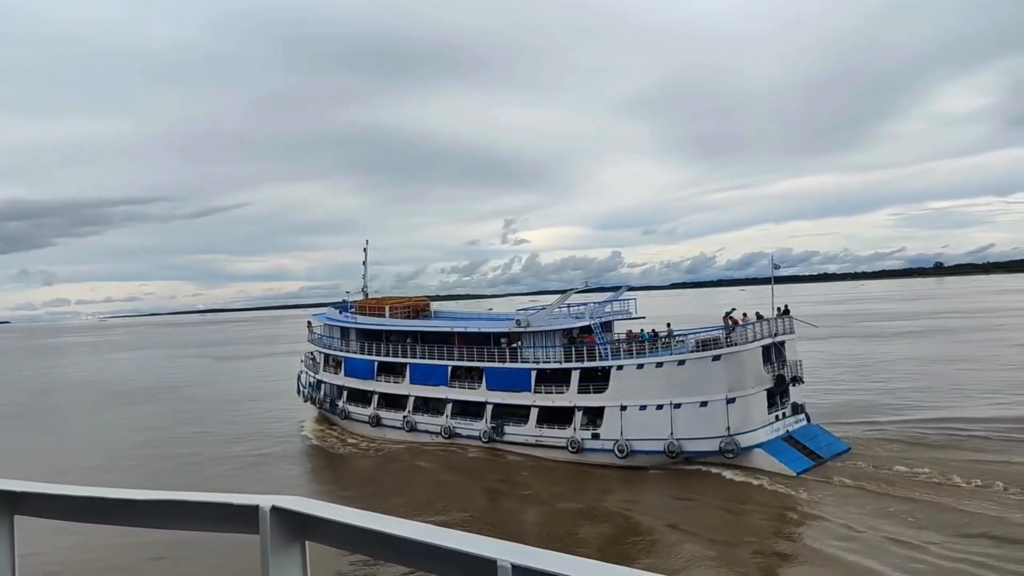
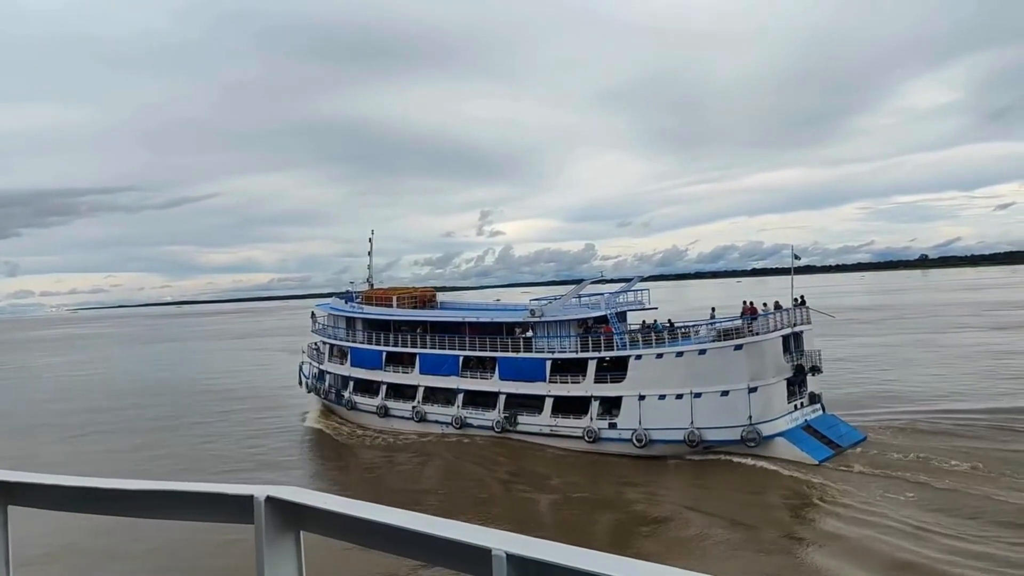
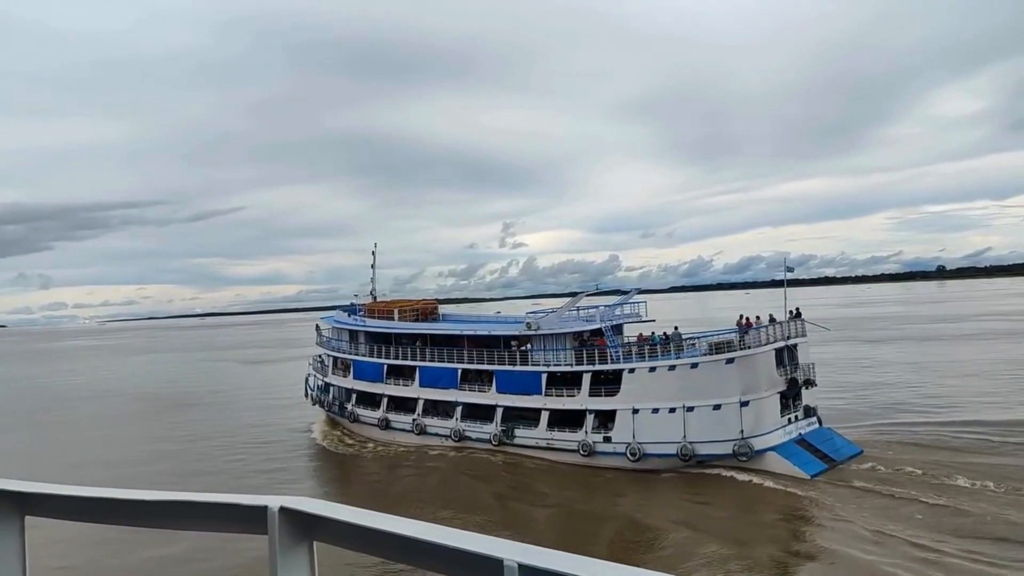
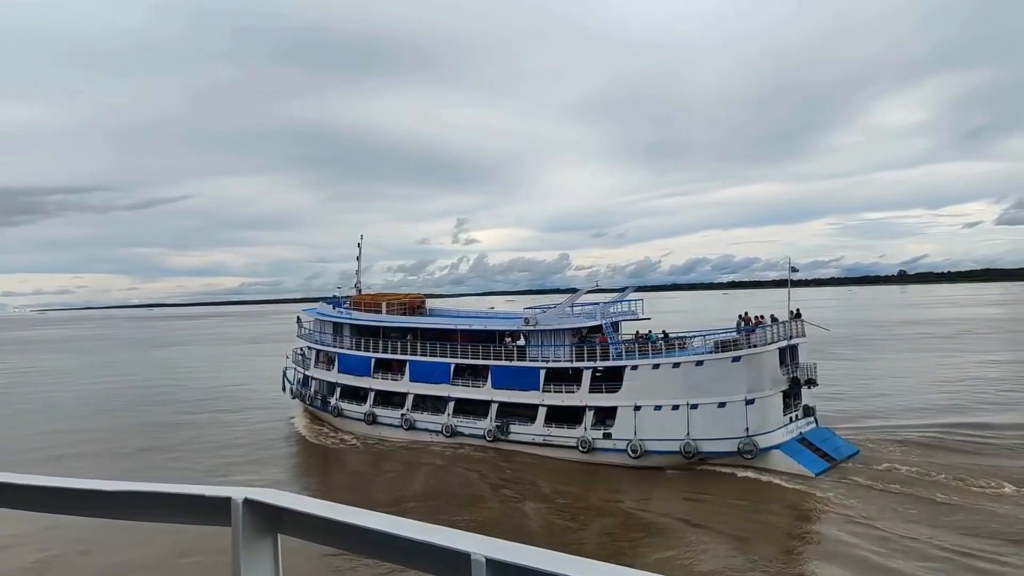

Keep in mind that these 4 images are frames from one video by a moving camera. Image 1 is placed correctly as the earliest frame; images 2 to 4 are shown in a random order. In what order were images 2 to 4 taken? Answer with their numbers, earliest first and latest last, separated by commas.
3, 2, 4
